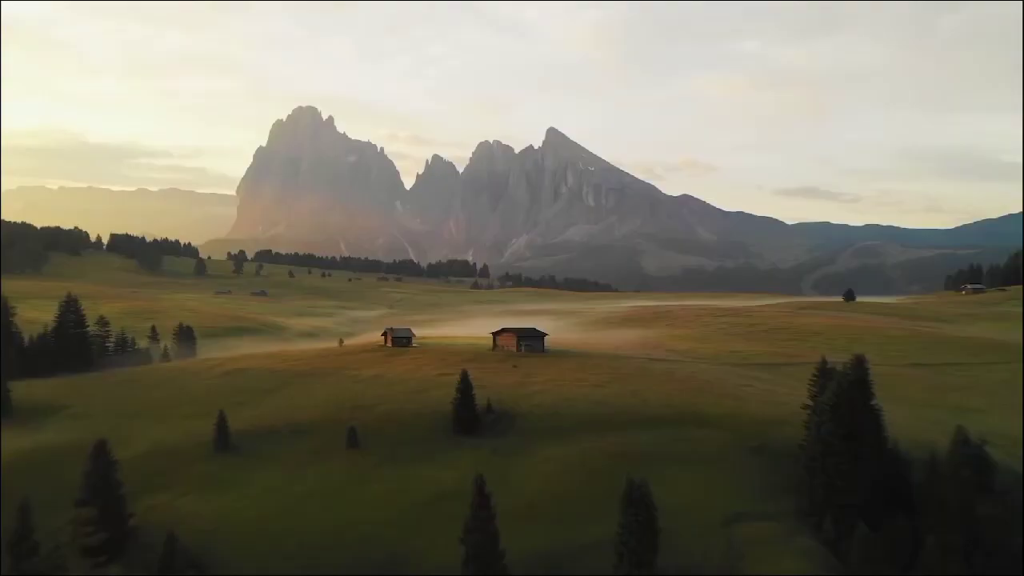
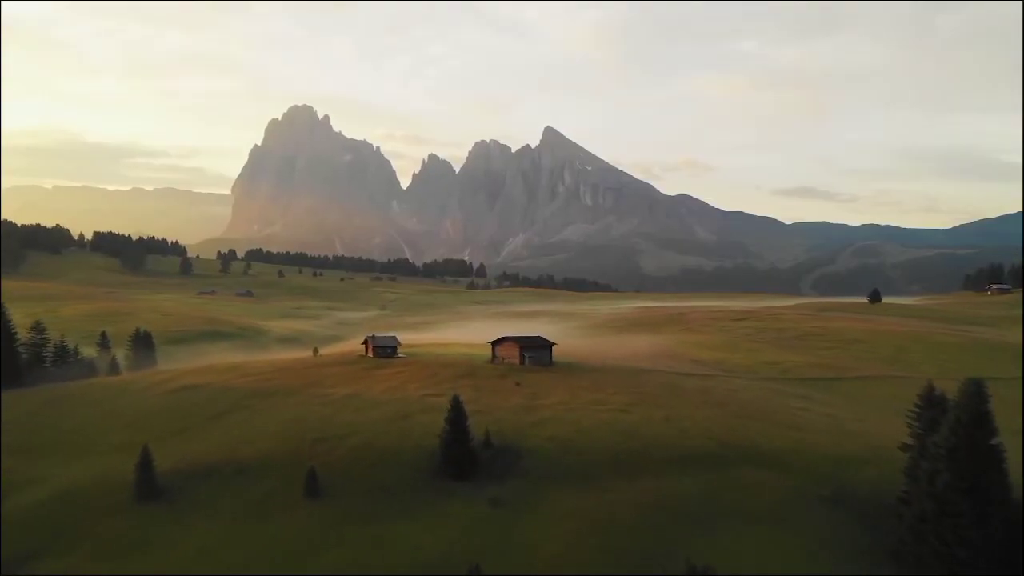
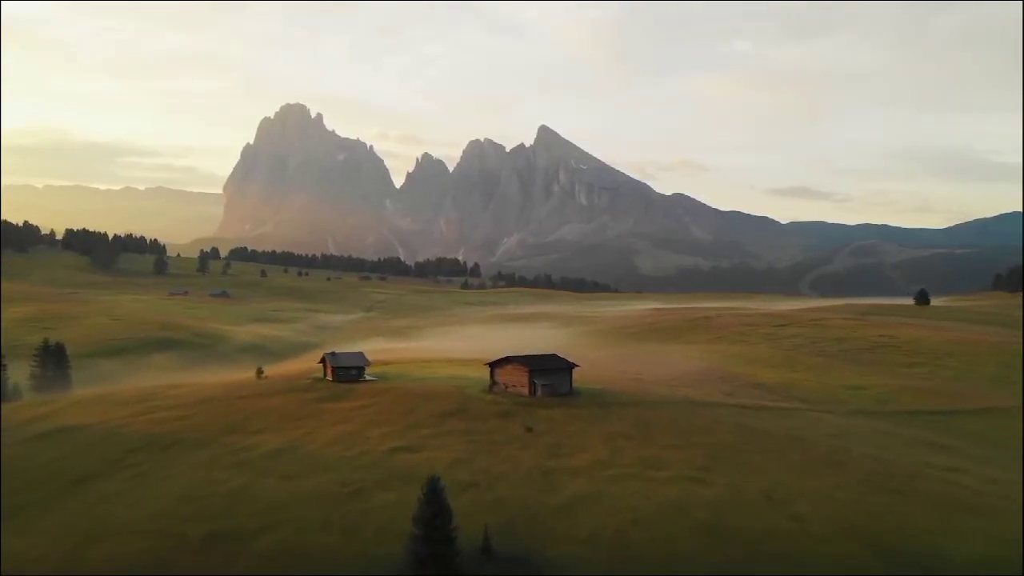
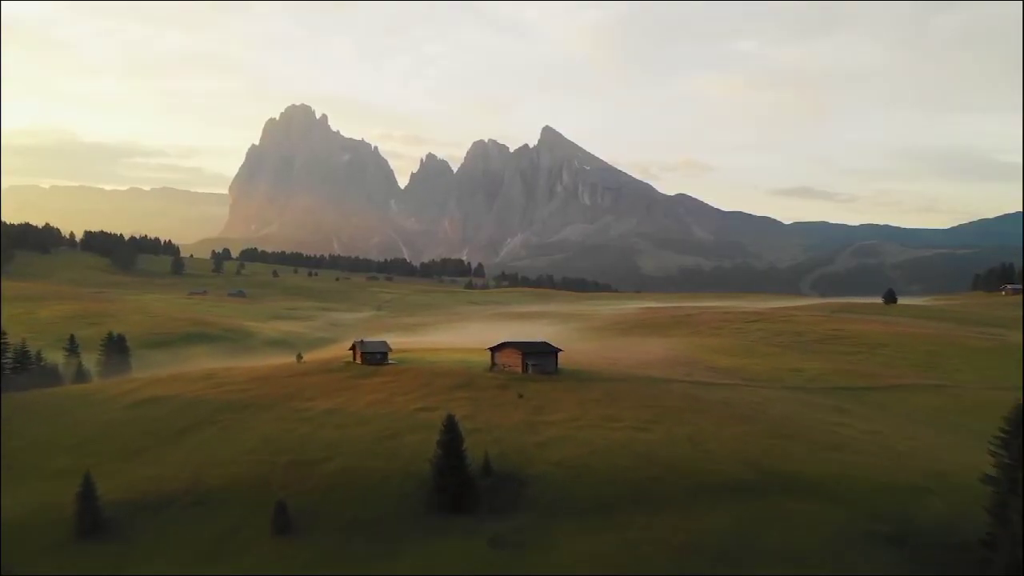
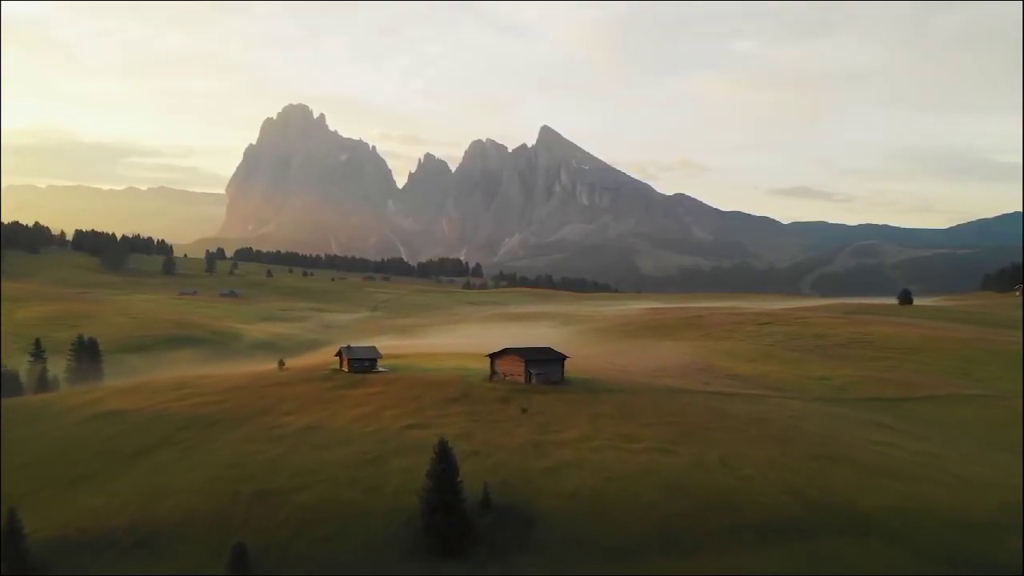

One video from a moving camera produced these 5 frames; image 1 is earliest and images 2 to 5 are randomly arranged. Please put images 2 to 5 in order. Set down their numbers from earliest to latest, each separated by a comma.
2, 4, 5, 3
